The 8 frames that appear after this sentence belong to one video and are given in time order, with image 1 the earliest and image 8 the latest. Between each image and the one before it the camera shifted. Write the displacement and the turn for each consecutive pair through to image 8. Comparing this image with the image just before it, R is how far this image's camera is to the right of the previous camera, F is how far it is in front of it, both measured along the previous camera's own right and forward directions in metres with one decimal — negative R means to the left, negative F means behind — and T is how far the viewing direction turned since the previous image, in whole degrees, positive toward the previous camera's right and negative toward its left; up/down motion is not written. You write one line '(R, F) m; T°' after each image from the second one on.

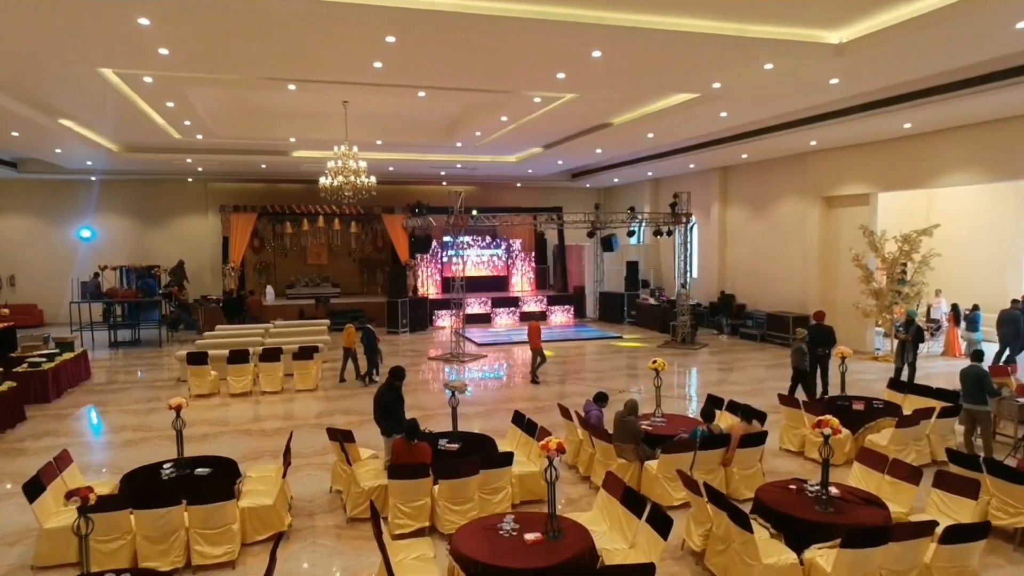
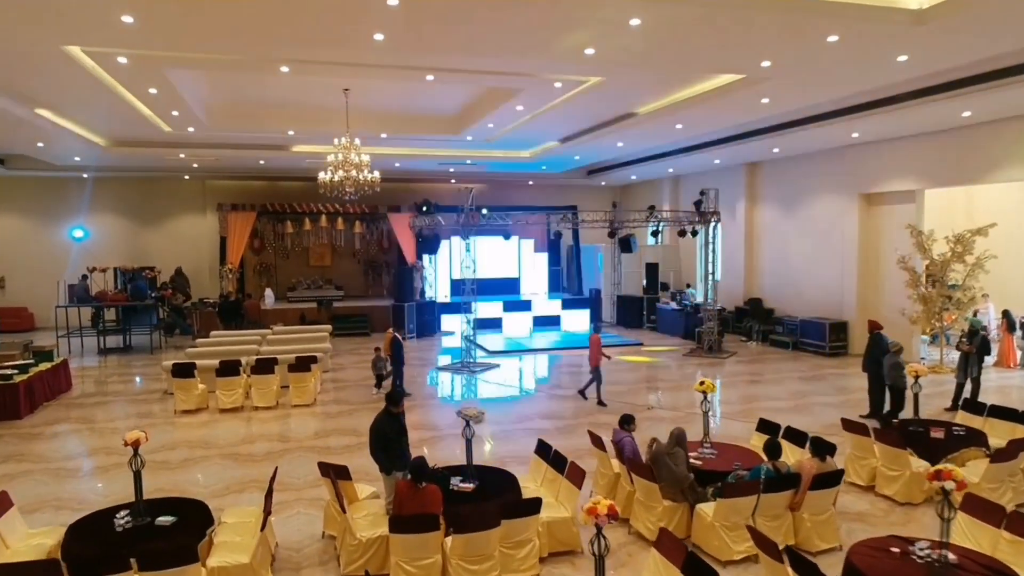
(-0.1, +1.0) m; -1°
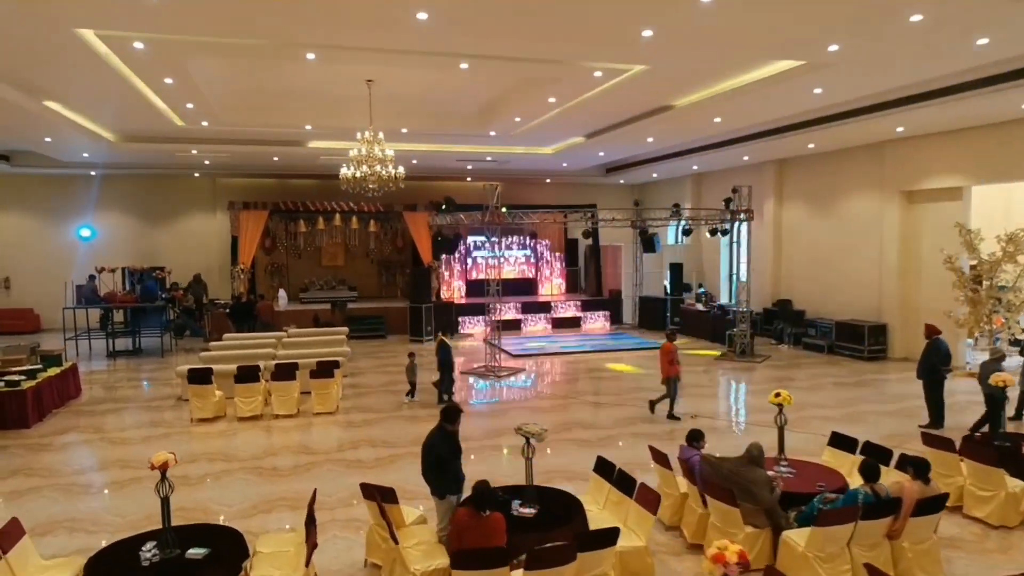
(-0.4, +0.5) m; 0°
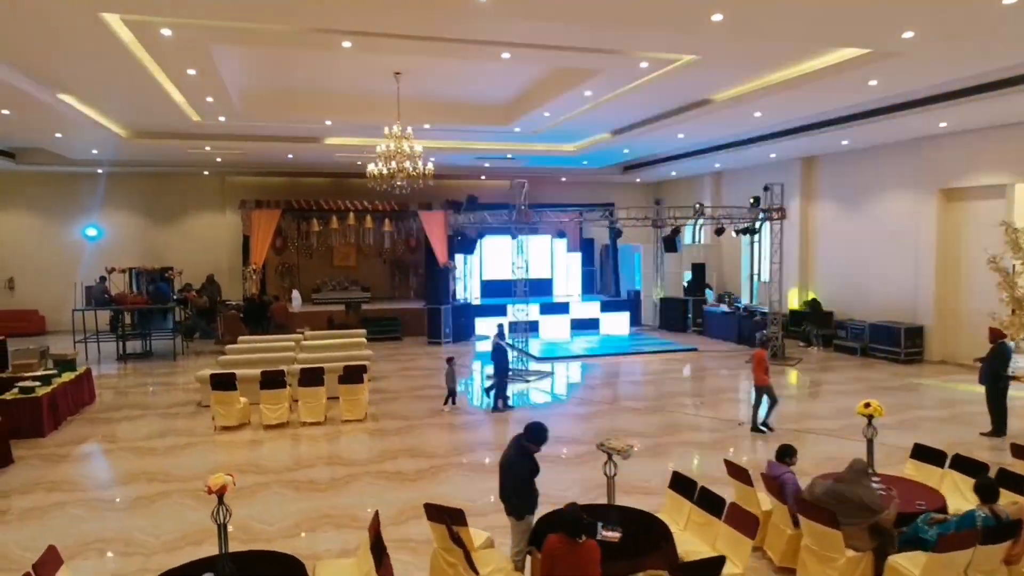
(-0.5, +0.4) m; 0°
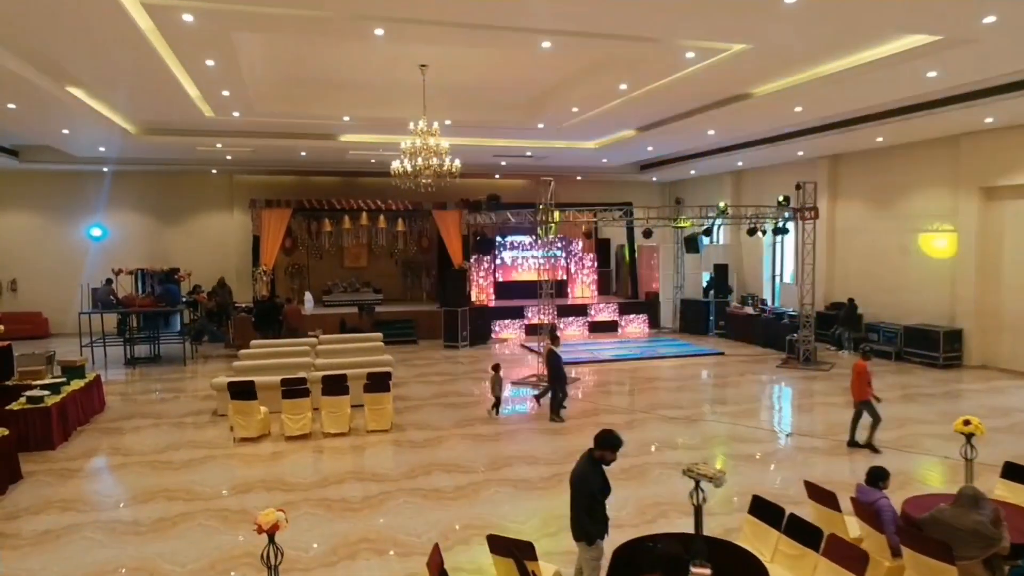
(-0.4, +0.4) m; 0°
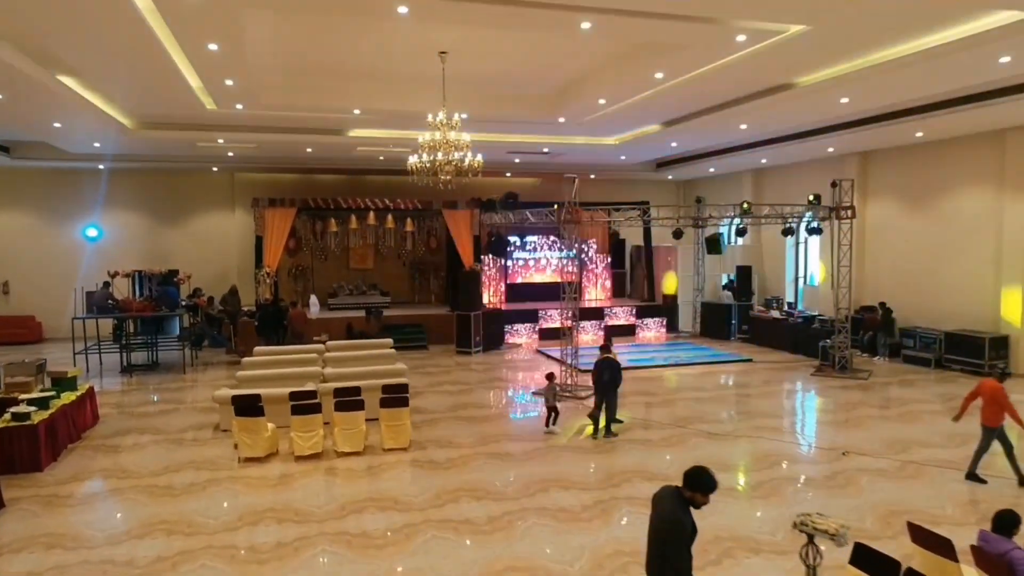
(-0.3, +0.7) m; 0°
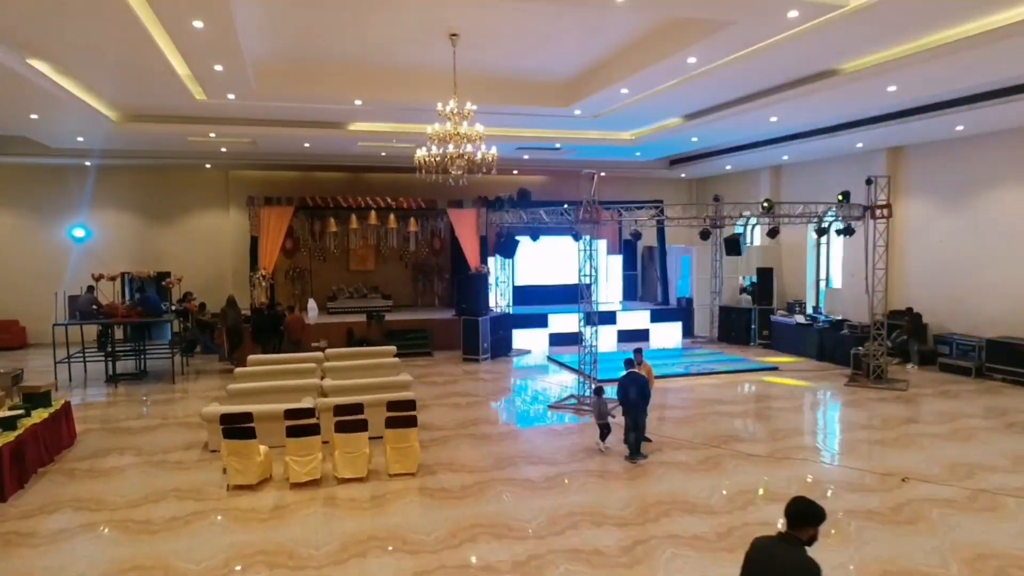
(-0.2, +0.8) m; 0°
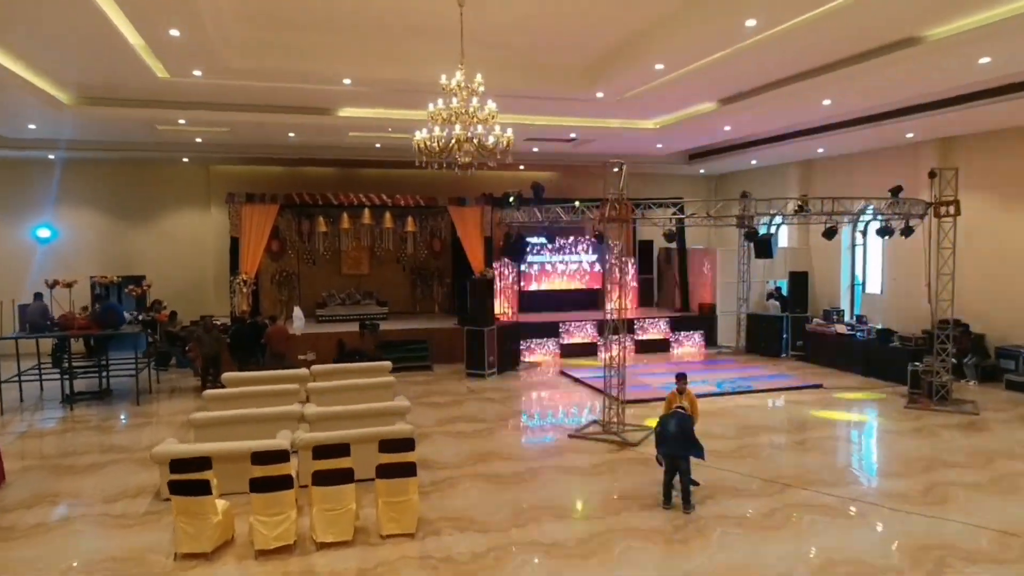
(-0.2, +1.4) m; 0°
